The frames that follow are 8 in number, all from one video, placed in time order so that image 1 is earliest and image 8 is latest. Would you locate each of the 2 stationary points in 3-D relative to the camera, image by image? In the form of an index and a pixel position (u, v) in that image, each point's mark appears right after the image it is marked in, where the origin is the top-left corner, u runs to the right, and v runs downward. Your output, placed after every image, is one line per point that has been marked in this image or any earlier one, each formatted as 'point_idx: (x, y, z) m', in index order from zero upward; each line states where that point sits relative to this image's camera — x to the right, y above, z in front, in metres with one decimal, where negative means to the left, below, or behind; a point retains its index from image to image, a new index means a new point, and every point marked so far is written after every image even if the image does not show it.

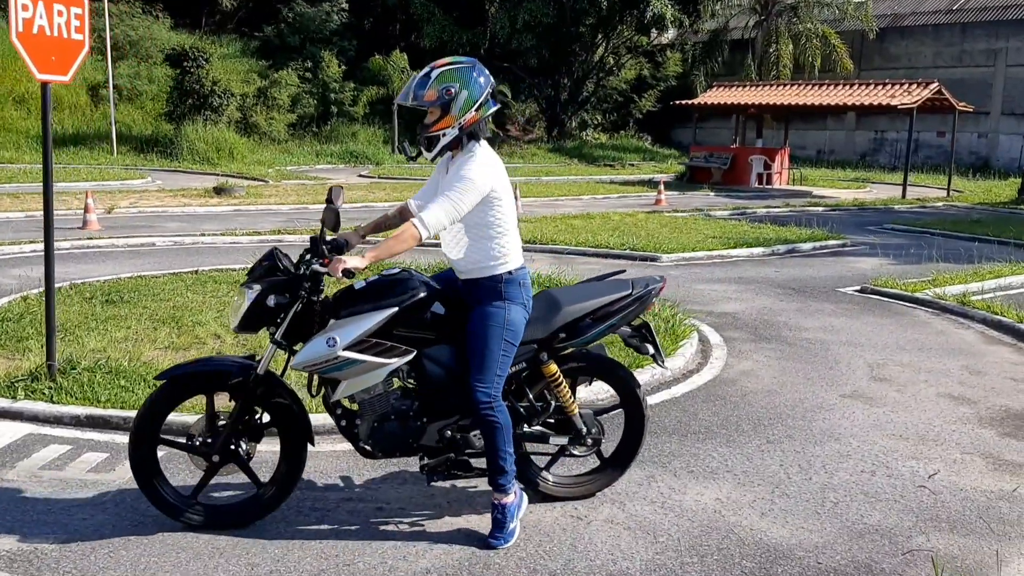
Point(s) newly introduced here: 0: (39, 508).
0: (-2.1, -1.0, +4.3) m
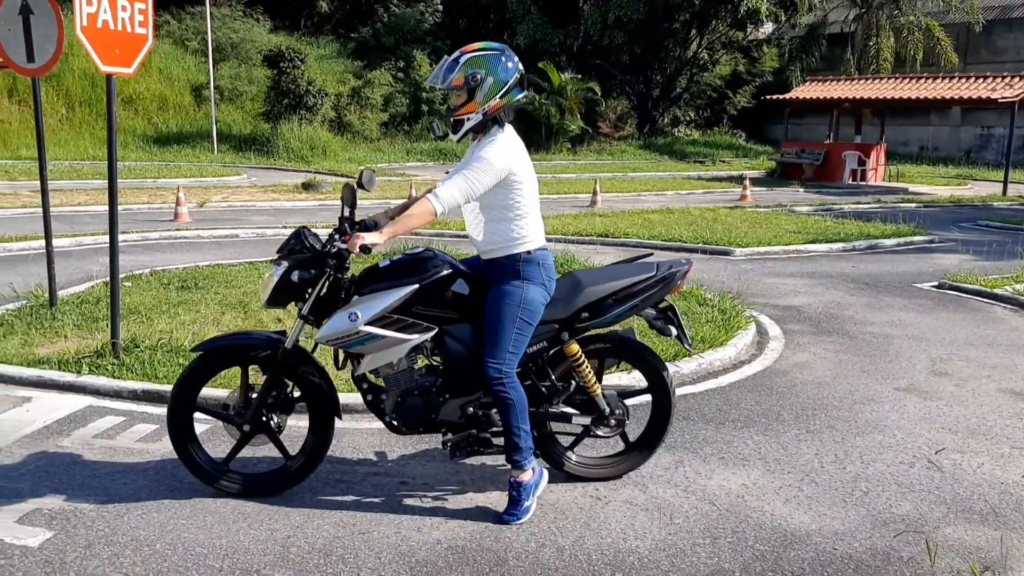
0: (-2.0, -0.9, +4.5) m
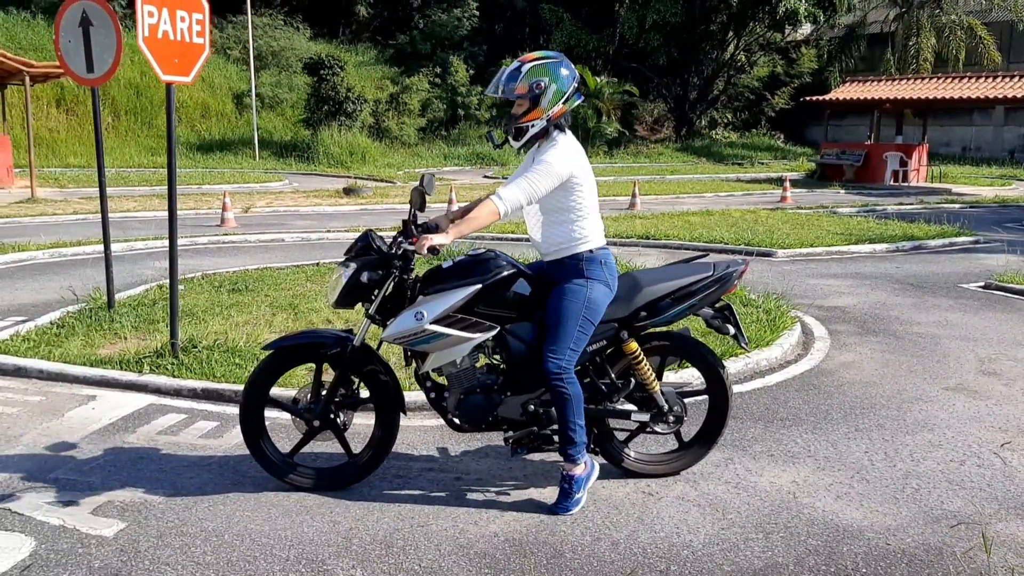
0: (-1.7, -0.9, +4.7) m
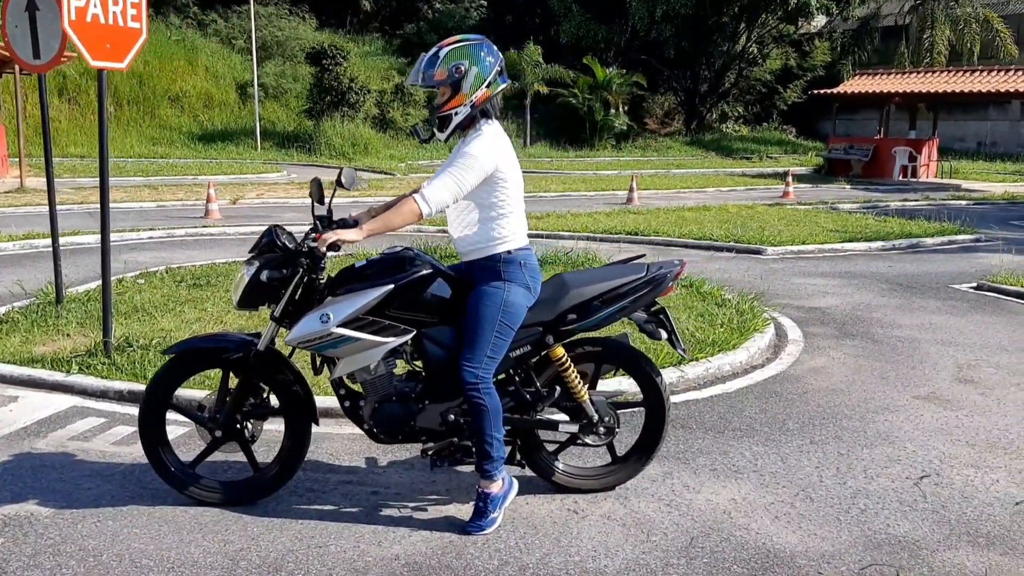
0: (-2.1, -0.9, +4.4) m
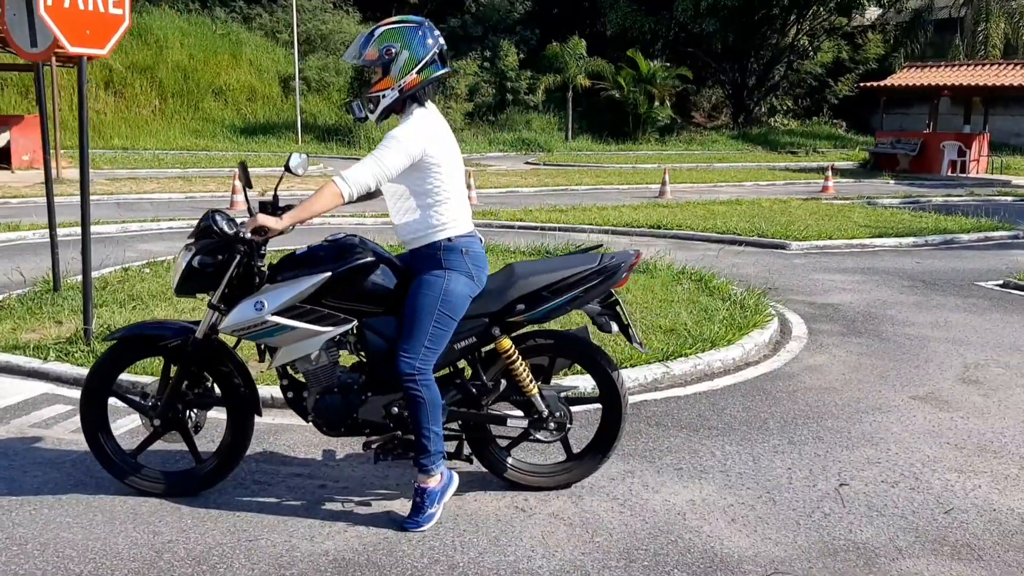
0: (-2.3, -0.8, +4.4) m
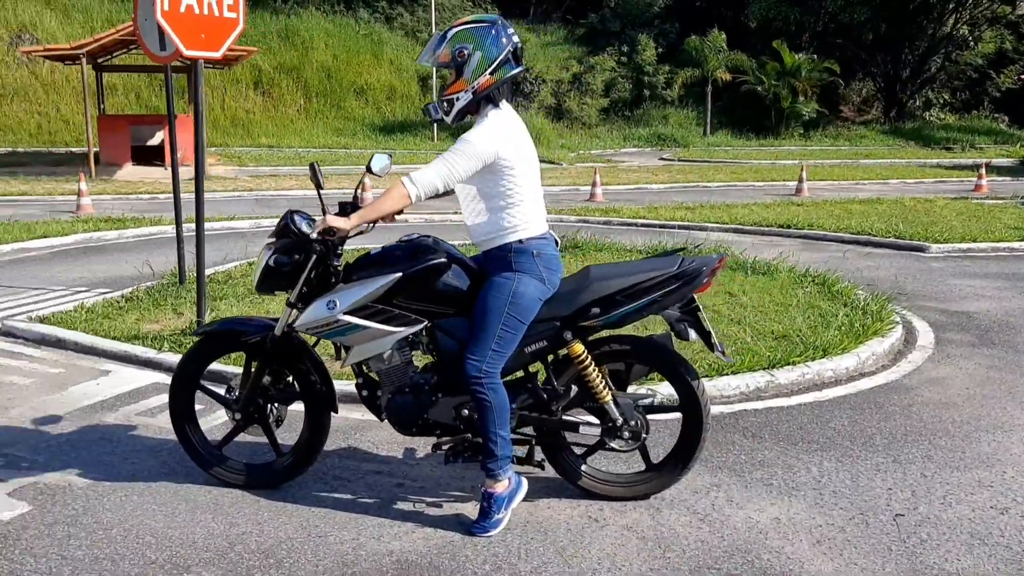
0: (-1.9, -0.8, +4.6) m
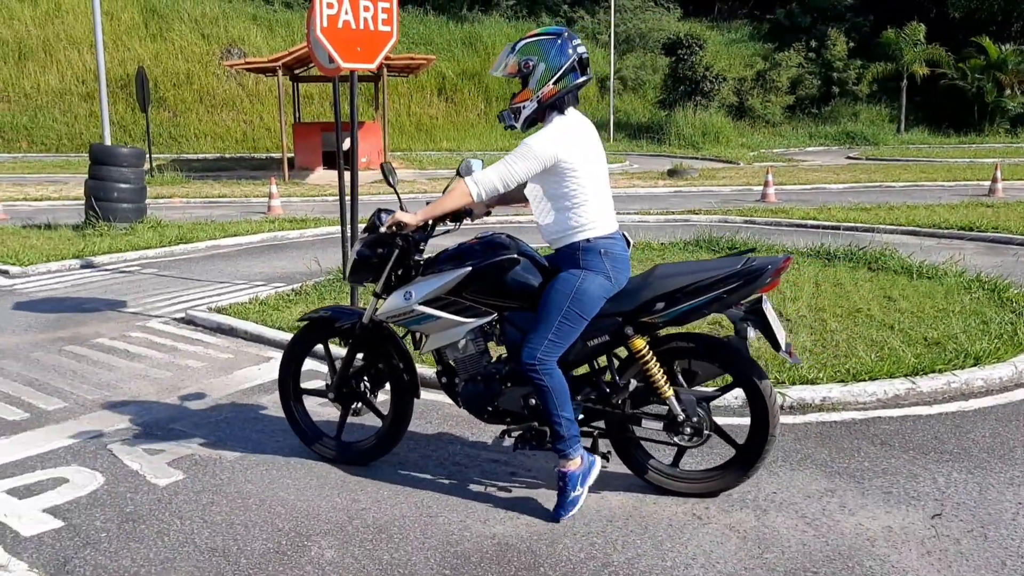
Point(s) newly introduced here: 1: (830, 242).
0: (-1.3, -0.7, +5.1) m
1: (+3.4, +0.5, +10.3) m
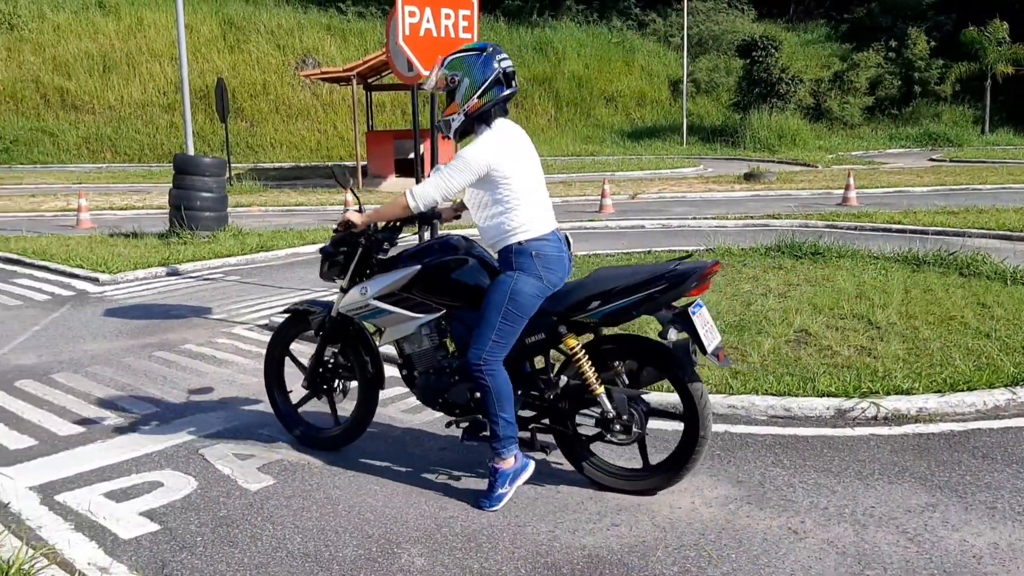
0: (-0.9, -0.8, +5.1) m
1: (+4.2, +0.4, +10.0) m
